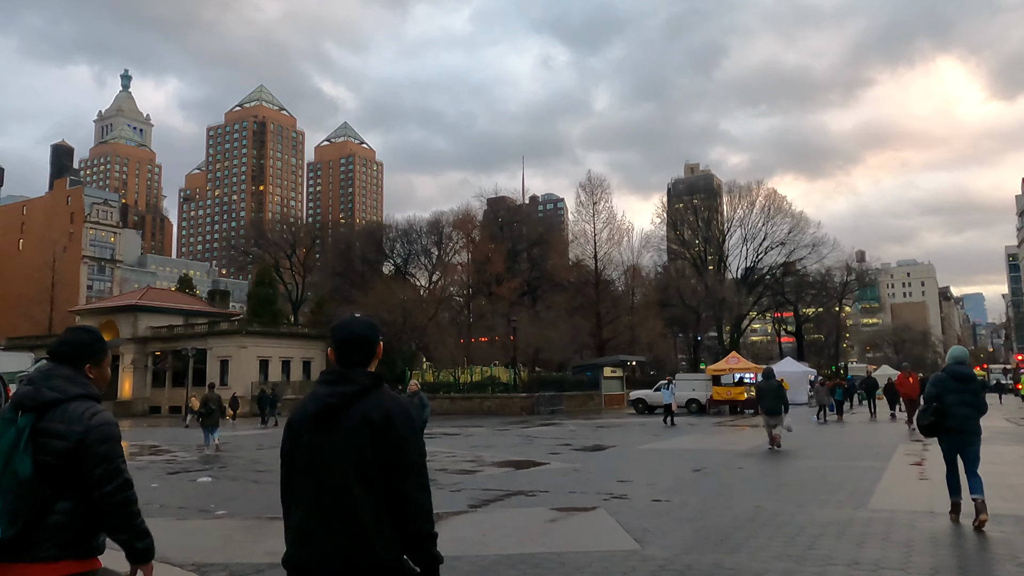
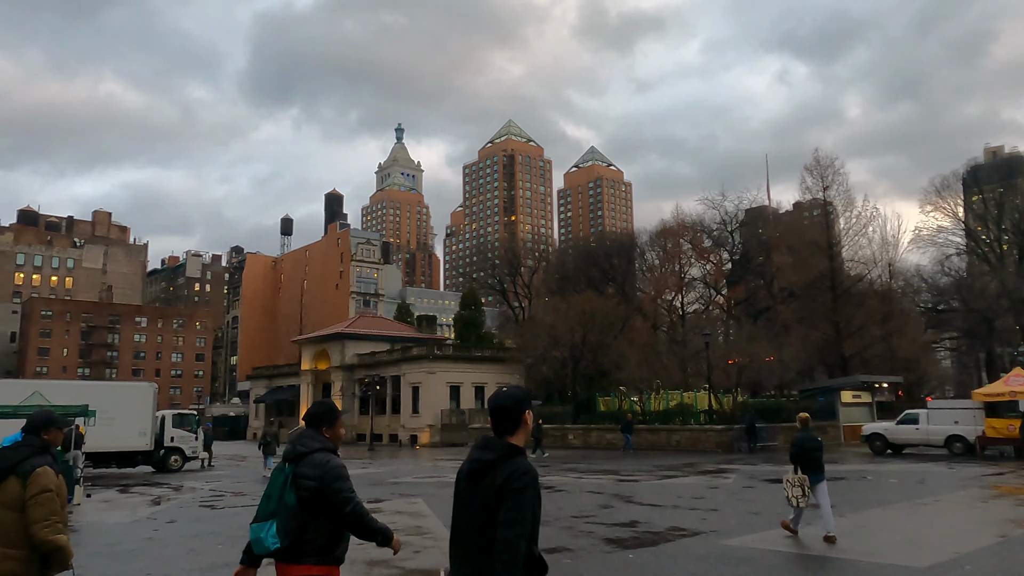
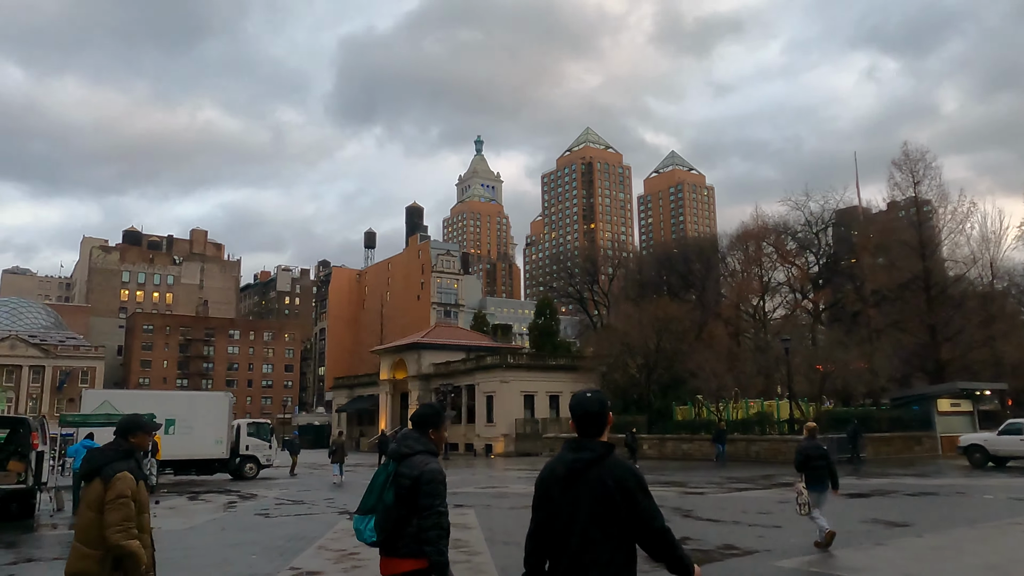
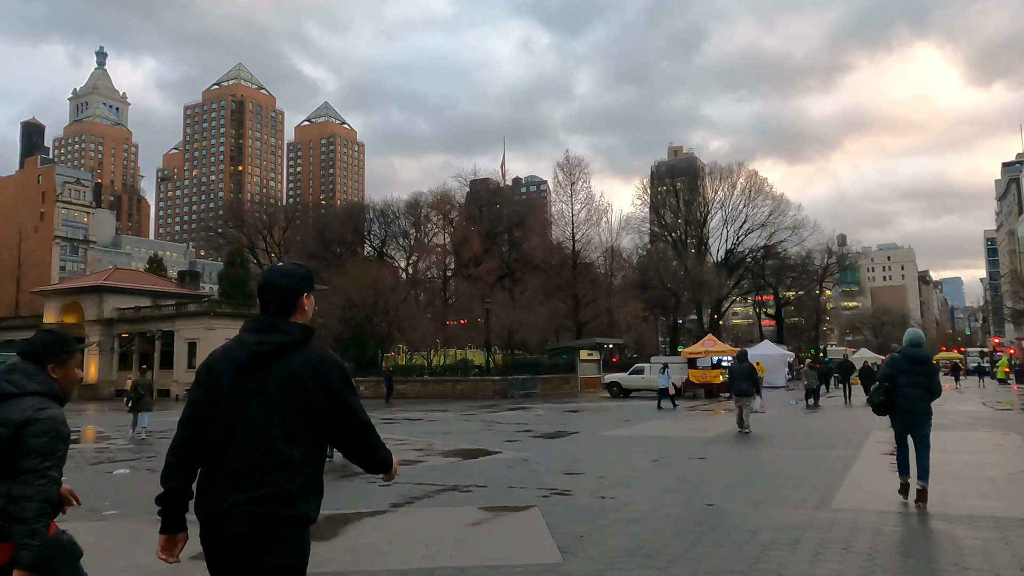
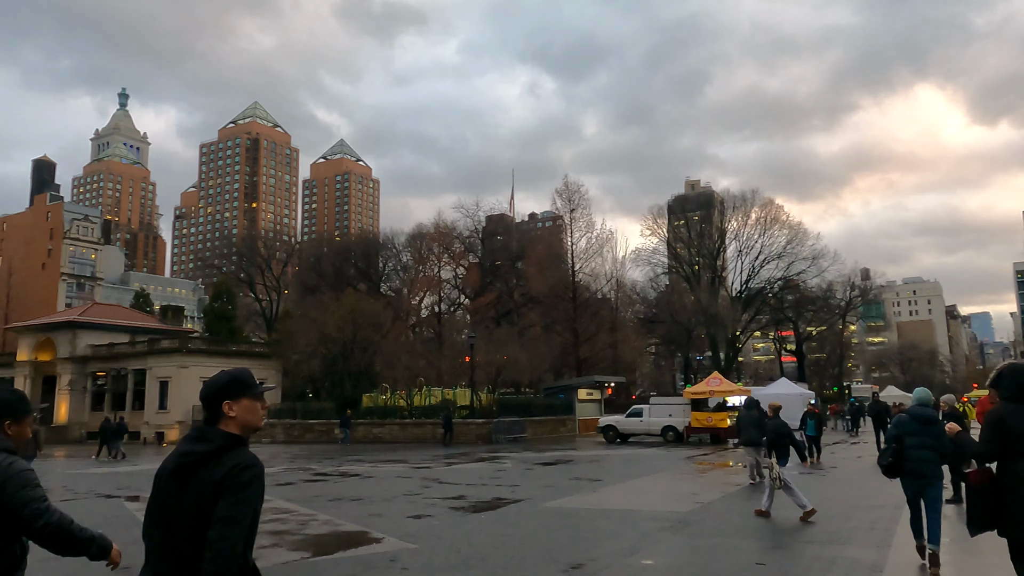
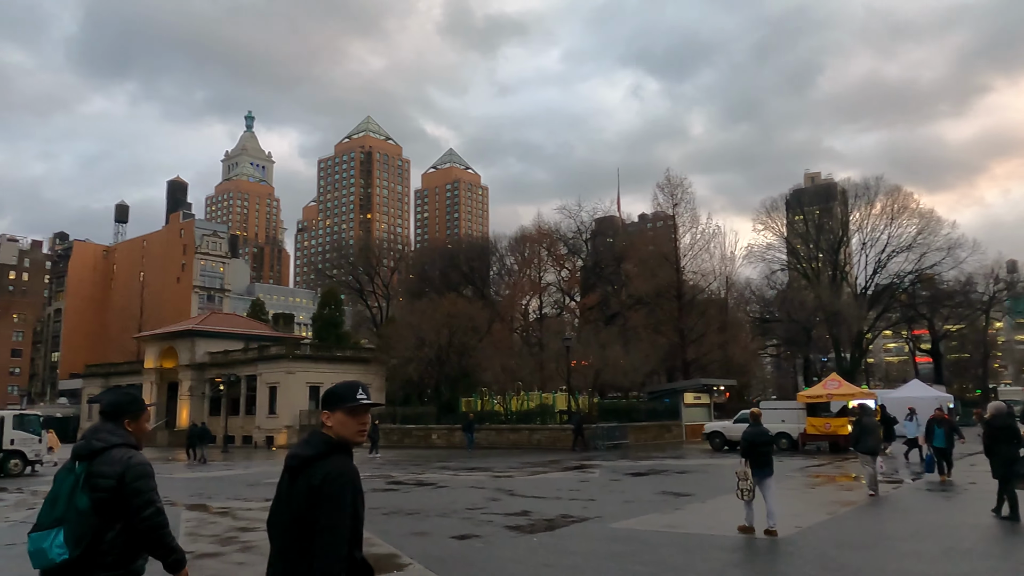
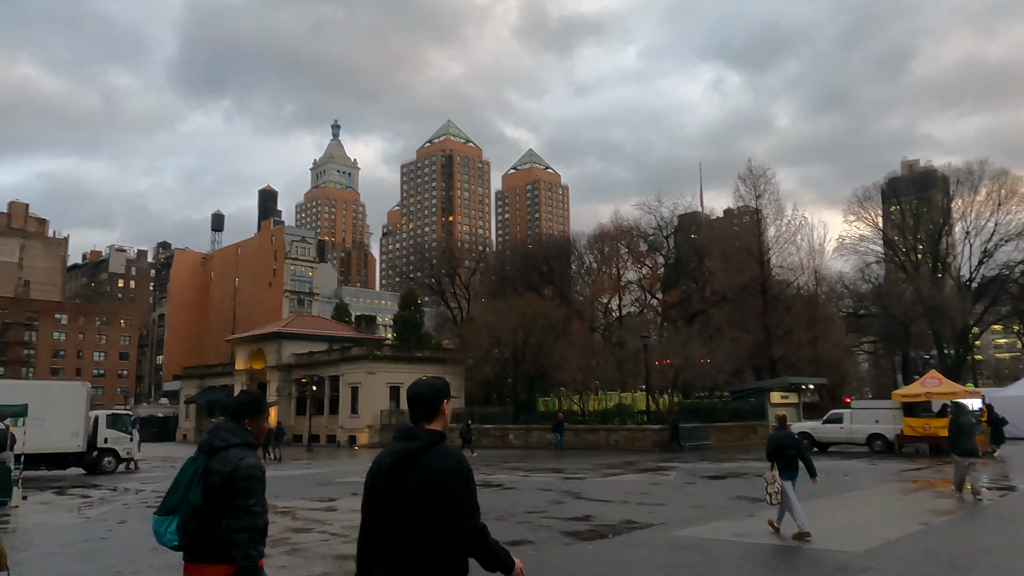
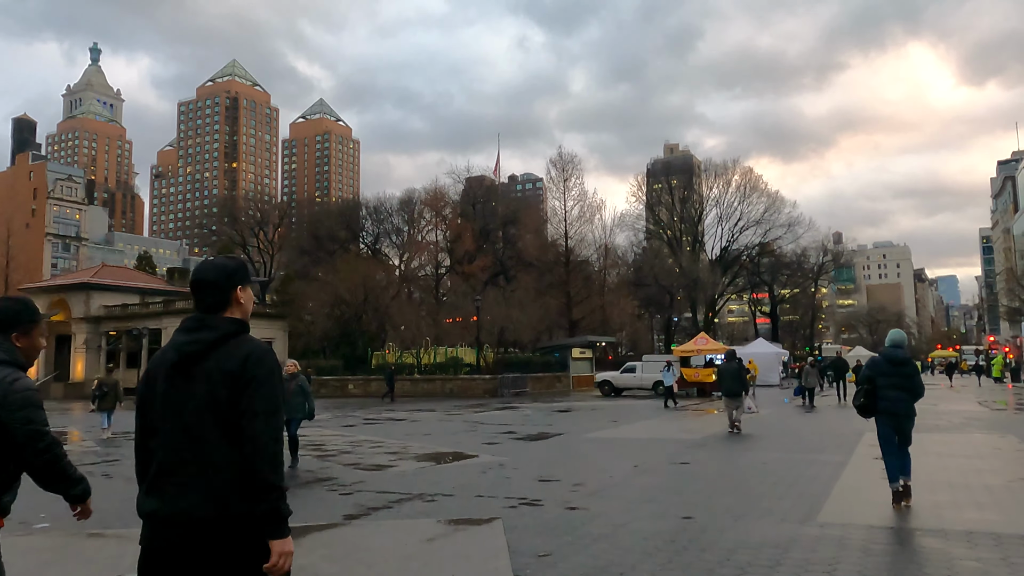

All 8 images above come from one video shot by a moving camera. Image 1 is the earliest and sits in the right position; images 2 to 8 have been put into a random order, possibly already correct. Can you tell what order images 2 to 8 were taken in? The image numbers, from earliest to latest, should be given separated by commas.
4, 8, 5, 6, 7, 2, 3
